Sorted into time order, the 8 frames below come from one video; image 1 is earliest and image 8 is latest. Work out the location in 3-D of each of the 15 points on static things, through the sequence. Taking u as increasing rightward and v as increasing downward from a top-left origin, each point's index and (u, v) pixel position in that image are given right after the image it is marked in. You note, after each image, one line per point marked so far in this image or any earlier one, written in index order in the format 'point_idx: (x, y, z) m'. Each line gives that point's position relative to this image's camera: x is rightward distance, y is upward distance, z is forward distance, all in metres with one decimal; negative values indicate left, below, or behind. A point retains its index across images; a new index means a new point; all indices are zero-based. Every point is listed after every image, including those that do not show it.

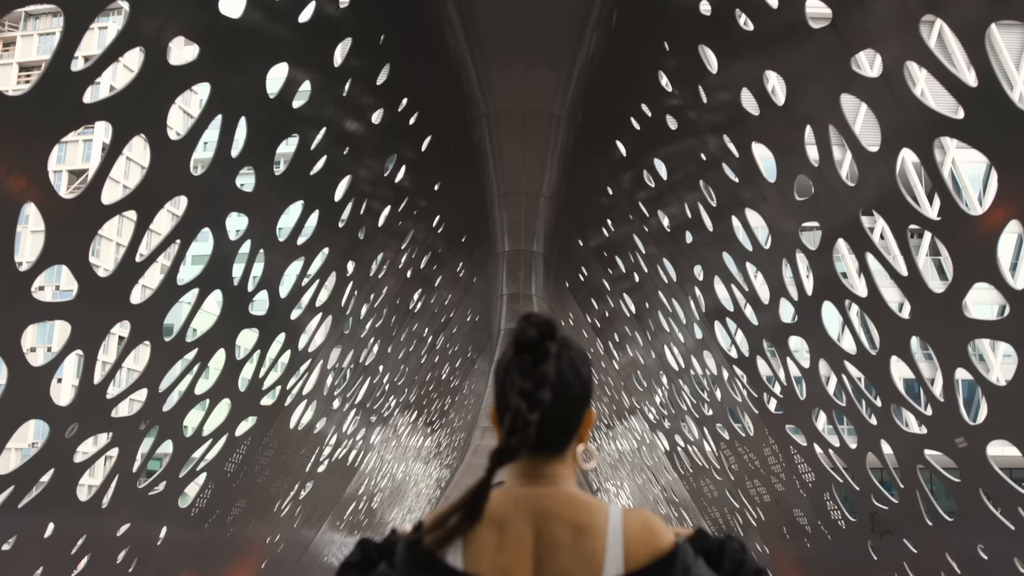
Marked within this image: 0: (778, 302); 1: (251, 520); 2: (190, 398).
0: (+2.9, -0.2, +12.8) m
1: (-4.0, -3.5, +18.1) m
2: (-3.3, -1.1, +12.4) m
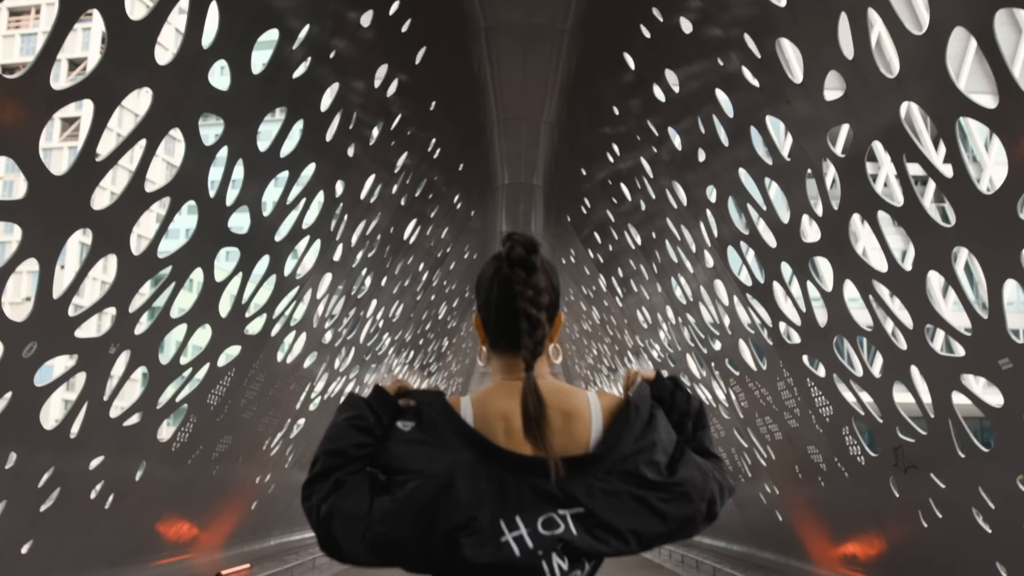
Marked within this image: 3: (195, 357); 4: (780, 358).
0: (+2.9, +0.7, +11.9) m
1: (-4.0, -2.5, +17.3) m
2: (-3.3, -0.3, +11.5) m
3: (-3.4, -0.7, +12.8) m
4: (+3.4, -0.9, +15.0) m
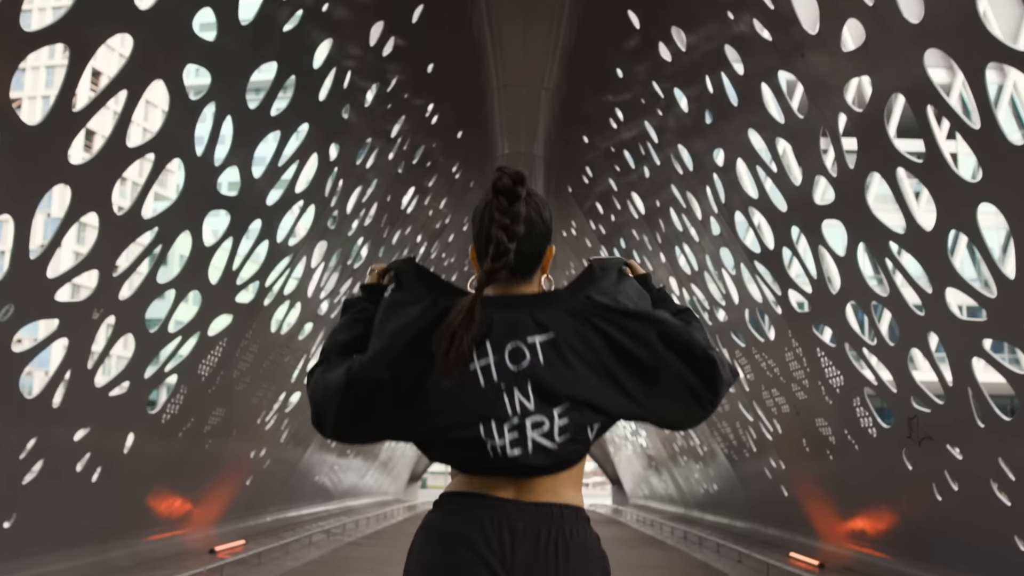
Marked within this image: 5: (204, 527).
0: (+2.9, +1.0, +11.4) m
1: (-4.0, -2.0, +16.9) m
2: (-3.3, 0.0, +11.0) m
3: (-3.4, -0.4, +12.3) m
4: (+3.4, -0.5, +14.6) m
5: (-4.8, -3.7, +18.4) m
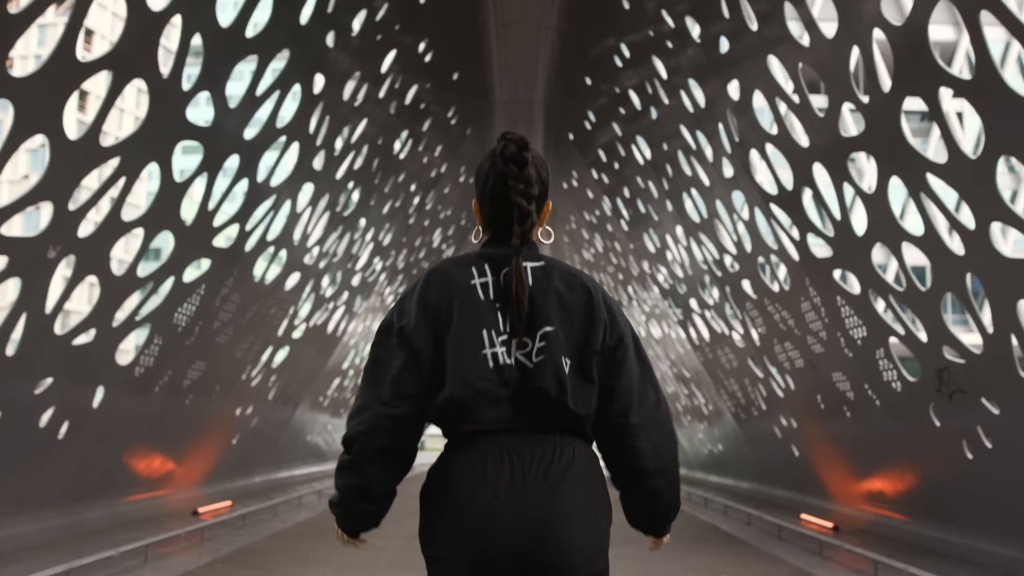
0: (+2.9, +1.5, +10.4) m
1: (-4.0, -1.3, +16.0) m
2: (-3.3, +0.5, +10.1) m
3: (-3.4, +0.2, +11.4) m
4: (+3.3, +0.1, +13.6) m
5: (-4.8, -2.9, +17.6) m
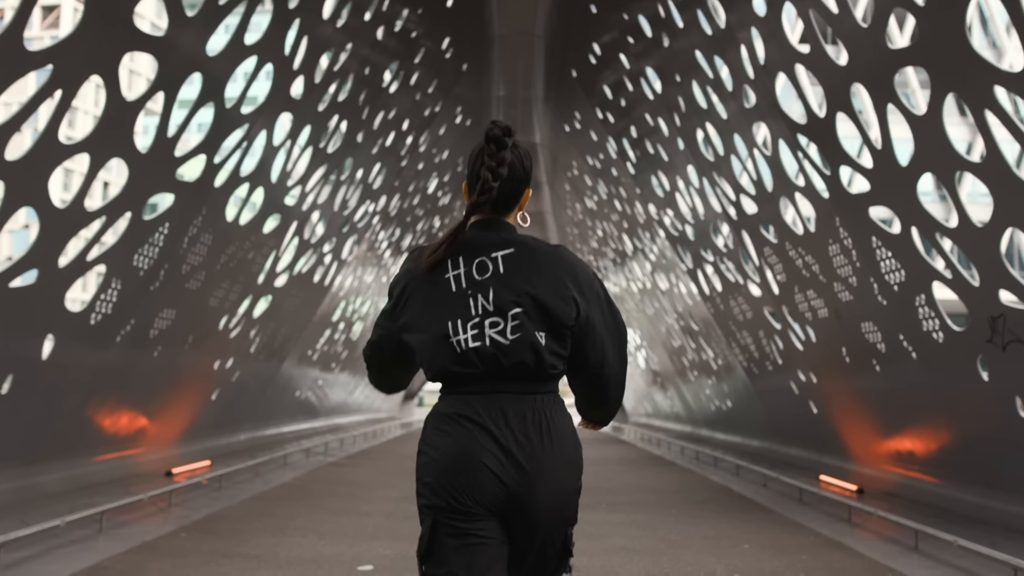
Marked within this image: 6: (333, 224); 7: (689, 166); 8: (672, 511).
0: (+2.8, +2.0, +9.1) m
1: (-4.0, -0.6, +14.8) m
2: (-3.3, +1.0, +8.7) m
3: (-3.4, +0.7, +10.1) m
4: (+3.3, +0.8, +12.3) m
5: (-4.8, -2.2, +16.4) m
6: (-2.8, +1.0, +18.9) m
7: (+2.6, +1.8, +17.4) m
8: (+1.8, -2.5, +13.5) m
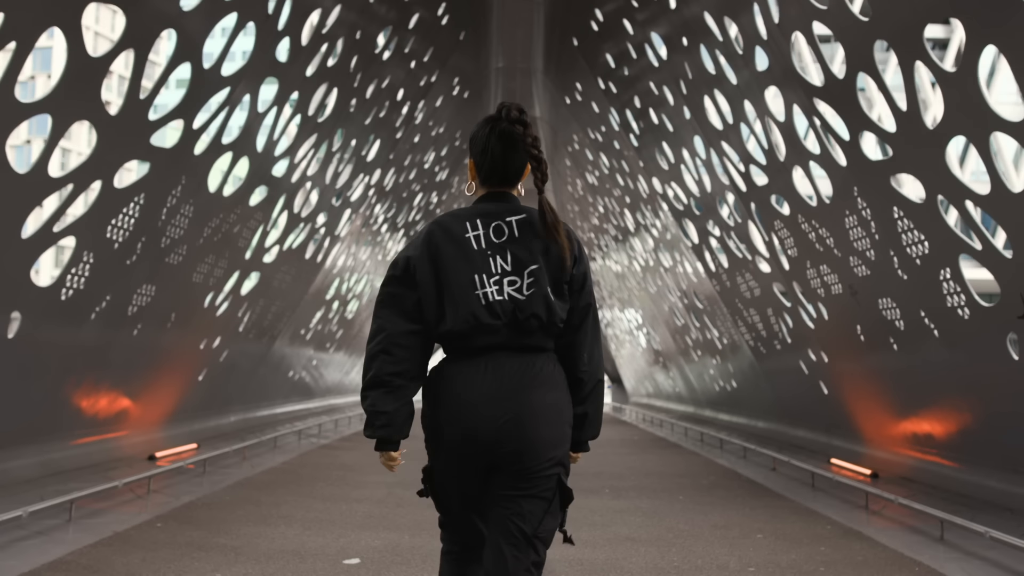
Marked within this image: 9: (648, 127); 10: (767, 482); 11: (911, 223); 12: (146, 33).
0: (+2.8, +2.2, +8.4) m
1: (-4.0, -0.3, +14.1) m
2: (-3.4, +1.2, +8.0) m
3: (-3.4, +0.9, +9.3) m
4: (+3.3, +1.0, +11.6) m
5: (-4.8, -1.9, +15.7) m
6: (-2.9, +1.4, +18.2) m
7: (+2.5, +2.1, +16.7) m
8: (+1.8, -2.2, +12.9) m
9: (+2.2, +2.6, +19.1) m
10: (+3.1, -2.3, +14.2) m
11: (+3.6, +0.6, +10.8) m
12: (-2.8, +2.0, +9.1) m
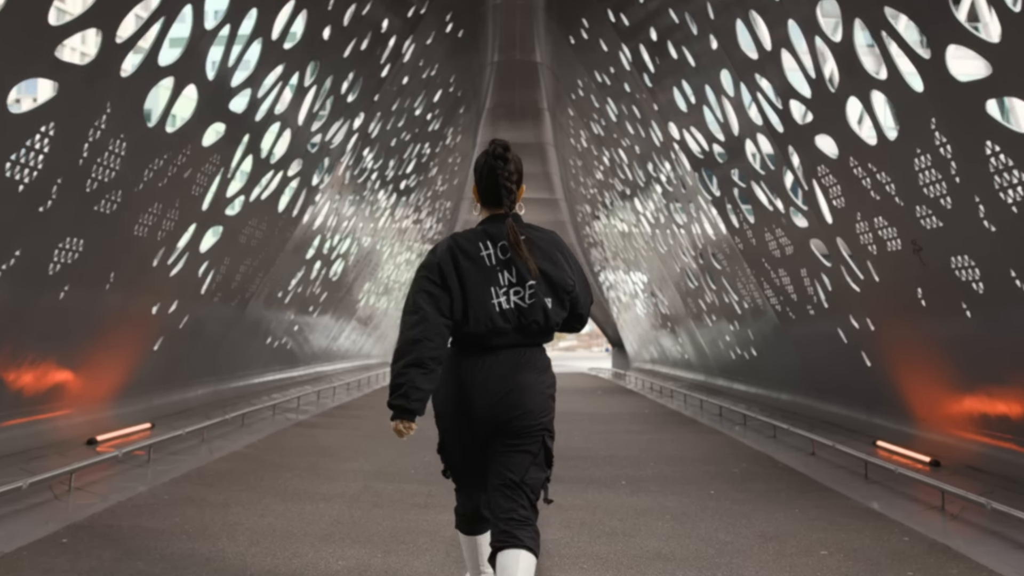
0: (+2.8, +2.5, +6.2) m
1: (-4.0, +0.1, +12.0) m
2: (-3.3, +1.5, +5.9) m
3: (-3.4, +1.2, +7.2) m
4: (+3.3, +1.4, +9.5) m
5: (-4.8, -1.4, +13.6) m
6: (-2.9, +2.0, +16.1) m
7: (+2.5, +2.6, +14.5) m
8: (+1.8, -1.8, +10.8) m
9: (+2.2, +3.2, +16.9) m
10: (+3.1, -1.9, +12.2) m
11: (+3.6, +0.9, +8.7) m
12: (-2.8, +2.2, +6.9) m
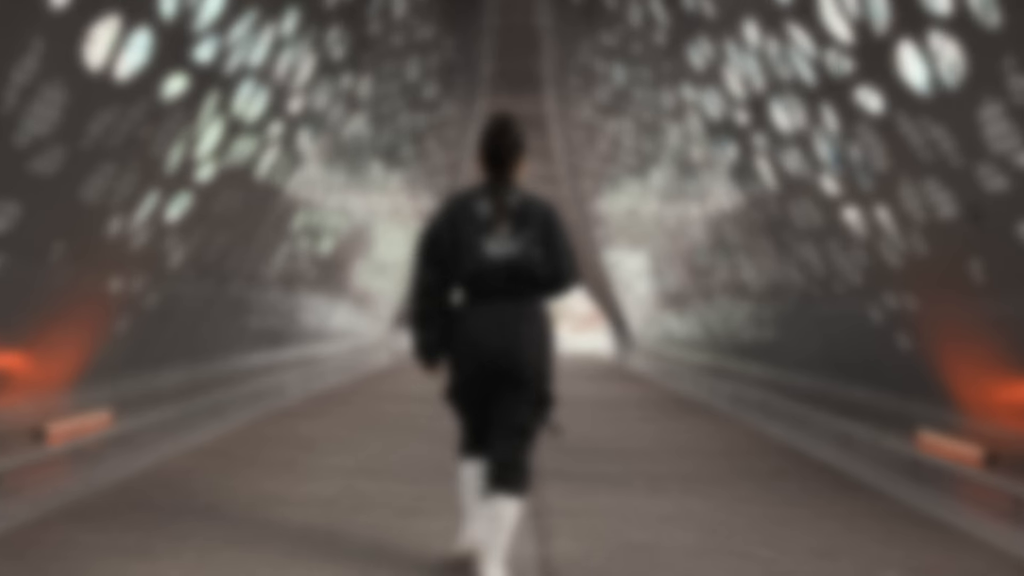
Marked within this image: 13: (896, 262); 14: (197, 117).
0: (+2.9, +2.6, +4.7) m
1: (-4.0, +0.3, +10.5) m
2: (-3.3, +1.6, +4.4) m
3: (-3.4, +1.4, +5.8) m
4: (+3.3, +1.6, +8.0) m
5: (-4.8, -1.1, +12.2) m
6: (-2.9, +2.3, +14.6) m
7: (+2.6, +2.9, +13.1) m
8: (+1.8, -1.6, +9.5) m
9: (+2.2, +3.5, +15.5) m
10: (+3.1, -1.6, +10.8) m
11: (+3.6, +1.1, +7.2) m
12: (-2.8, +2.4, +5.4) m
13: (+4.0, +0.3, +12.4) m
14: (-3.2, +1.7, +12.0) m
